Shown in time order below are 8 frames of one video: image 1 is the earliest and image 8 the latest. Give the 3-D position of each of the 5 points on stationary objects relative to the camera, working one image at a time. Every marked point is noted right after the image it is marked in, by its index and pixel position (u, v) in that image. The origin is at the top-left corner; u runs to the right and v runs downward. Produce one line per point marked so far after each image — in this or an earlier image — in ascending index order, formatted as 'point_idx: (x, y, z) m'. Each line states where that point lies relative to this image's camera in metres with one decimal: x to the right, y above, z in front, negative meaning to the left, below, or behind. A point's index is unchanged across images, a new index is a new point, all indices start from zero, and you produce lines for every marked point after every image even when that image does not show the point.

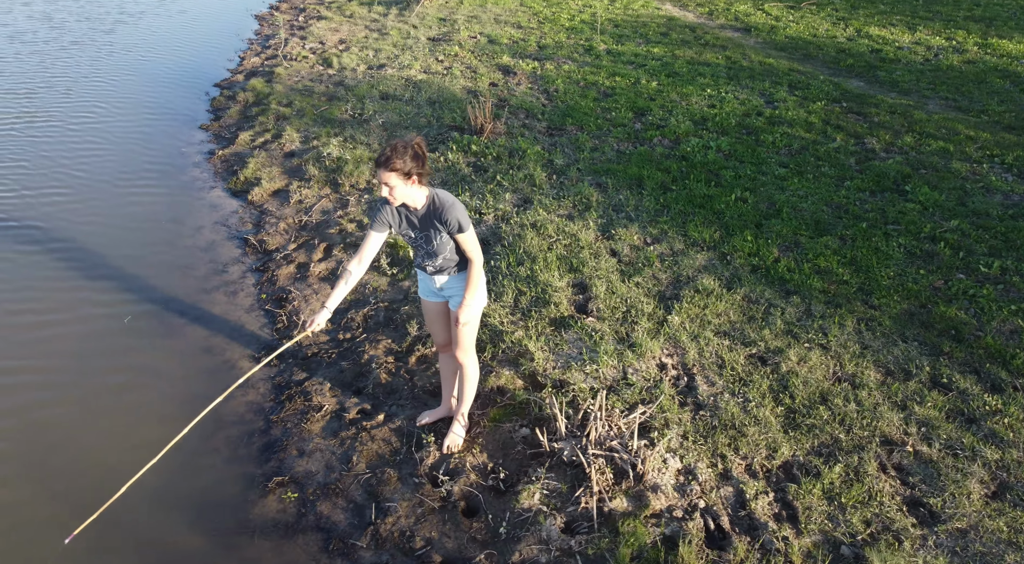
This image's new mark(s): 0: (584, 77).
0: (+1.6, +4.5, +17.2) m
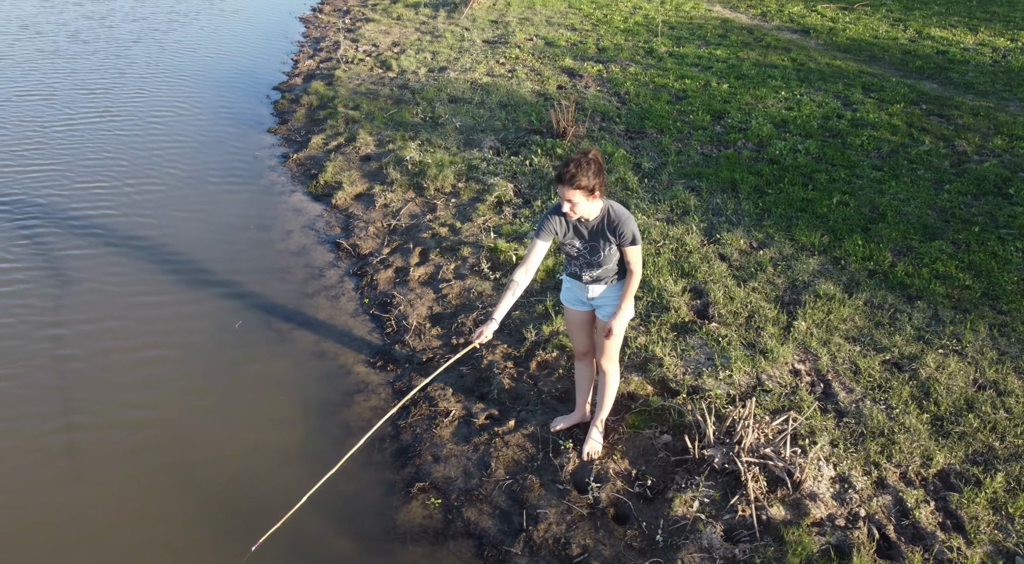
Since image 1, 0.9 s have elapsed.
0: (+3.1, +4.5, +17.2) m
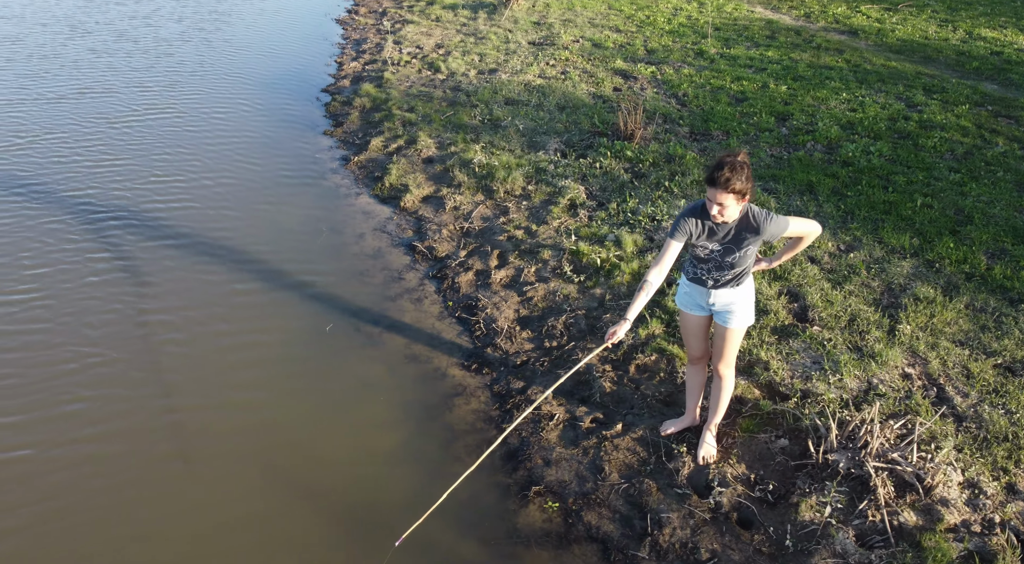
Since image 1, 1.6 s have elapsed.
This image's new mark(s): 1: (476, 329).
0: (+4.3, +4.4, +17.2) m
1: (-0.5, -0.6, +10.3) m
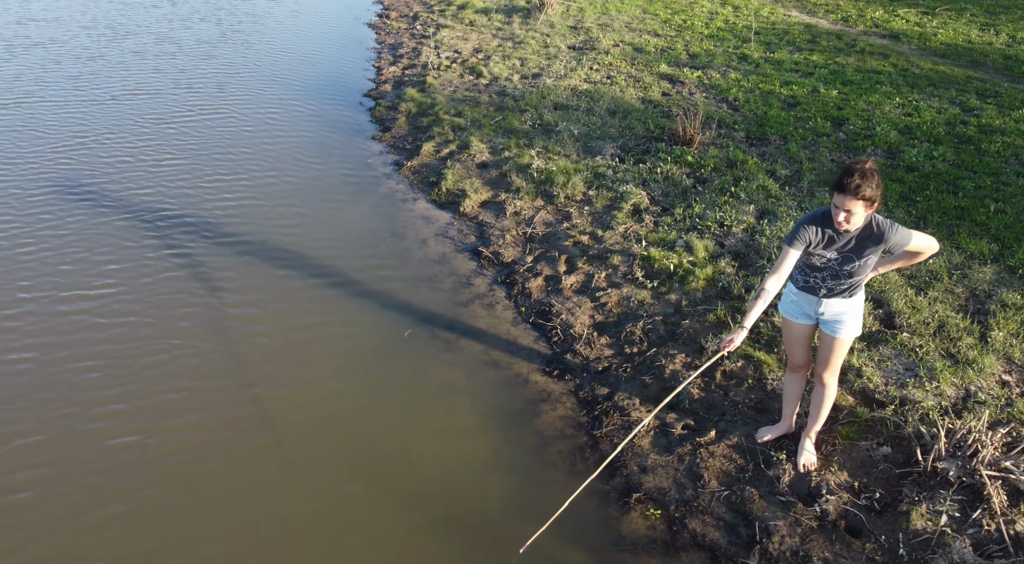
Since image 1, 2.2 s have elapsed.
0: (+5.4, +4.3, +17.1) m
1: (+0.6, -0.7, +10.3) m
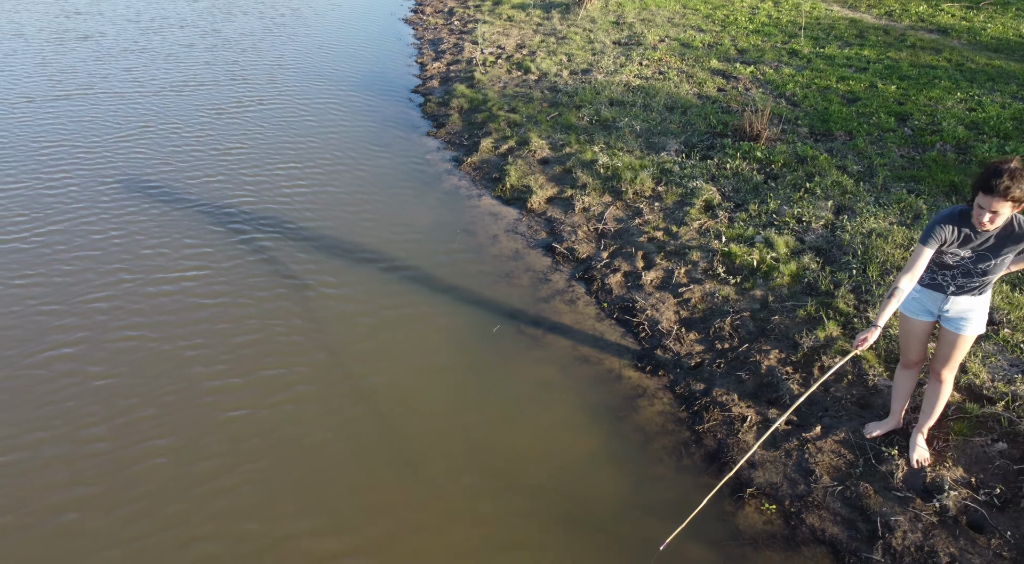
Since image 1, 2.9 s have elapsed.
0: (+6.6, +4.4, +17.1) m
1: (+1.7, -0.6, +10.3) m
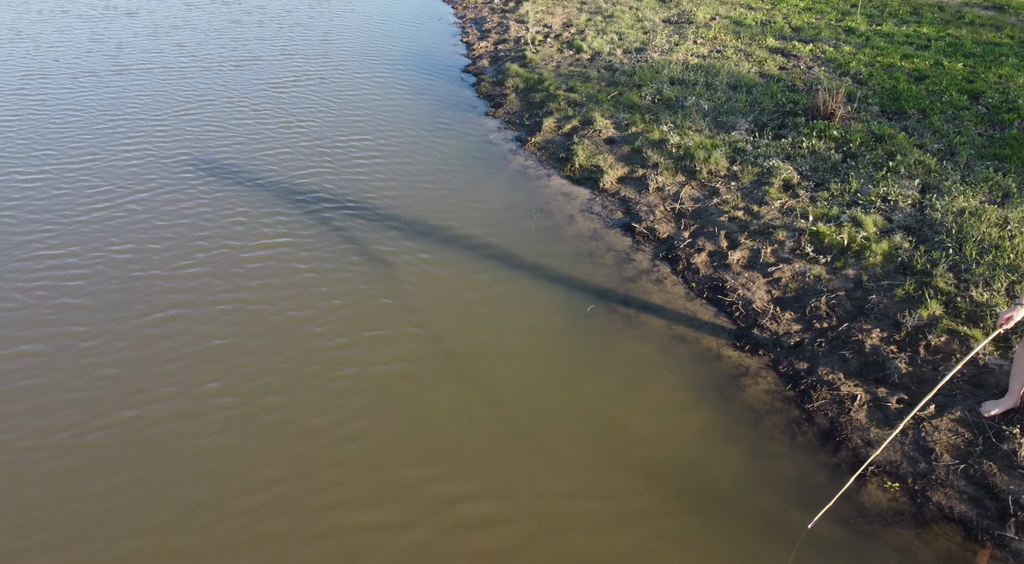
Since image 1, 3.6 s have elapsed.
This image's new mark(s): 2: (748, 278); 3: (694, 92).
0: (+7.9, +4.8, +16.9) m
1: (+2.9, -0.4, +10.3) m
2: (+3.3, +0.1, +10.8) m
3: (+3.7, +3.9, +16.0) m
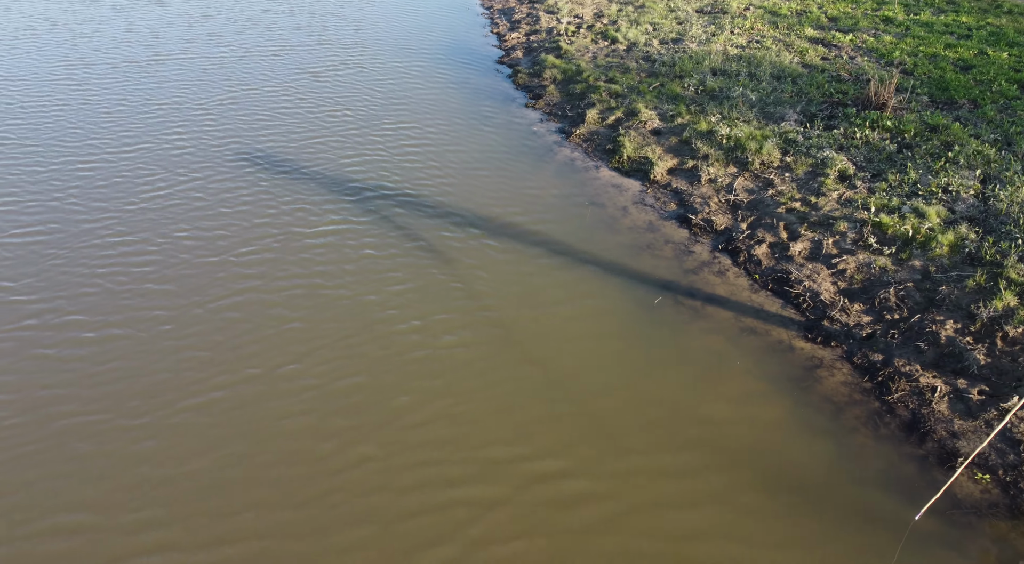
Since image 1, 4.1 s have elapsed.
0: (+8.8, +5.0, +16.8) m
1: (+3.8, -0.3, +10.3) m
2: (+4.1, +0.2, +10.7) m
3: (+4.6, +4.1, +15.9) m
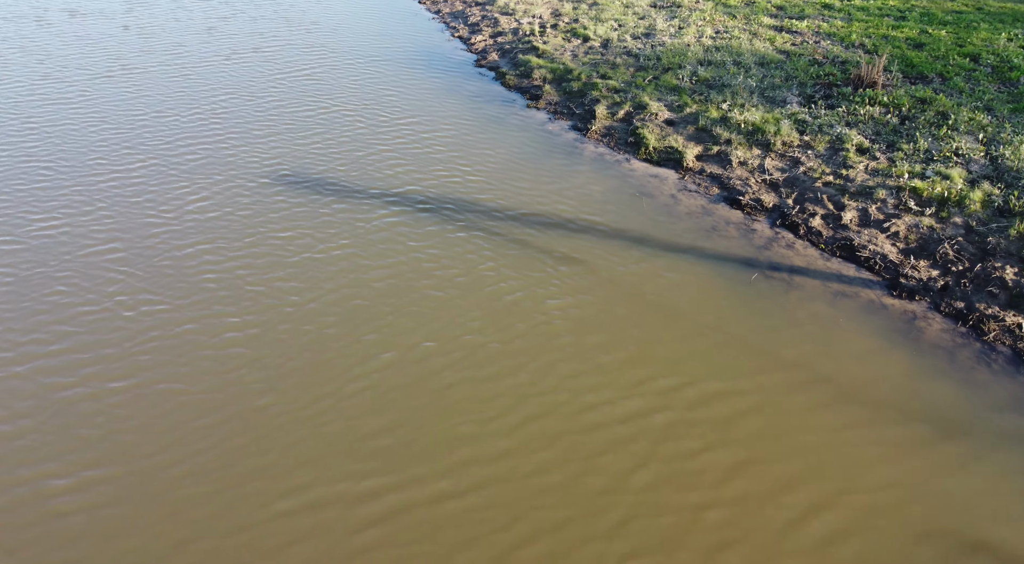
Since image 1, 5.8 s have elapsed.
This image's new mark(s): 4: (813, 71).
0: (+8.6, +6.0, +18.7) m
1: (+5.3, +0.3, +11.5) m
2: (+5.5, +0.7, +12.0) m
3: (+4.7, +4.6, +17.1) m
4: (+6.4, +4.5, +16.6) m
